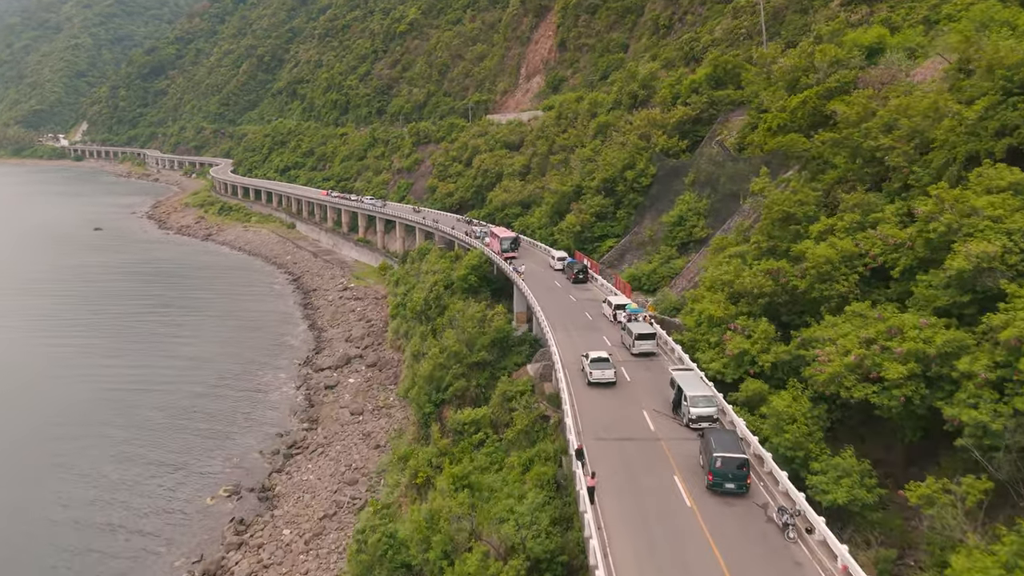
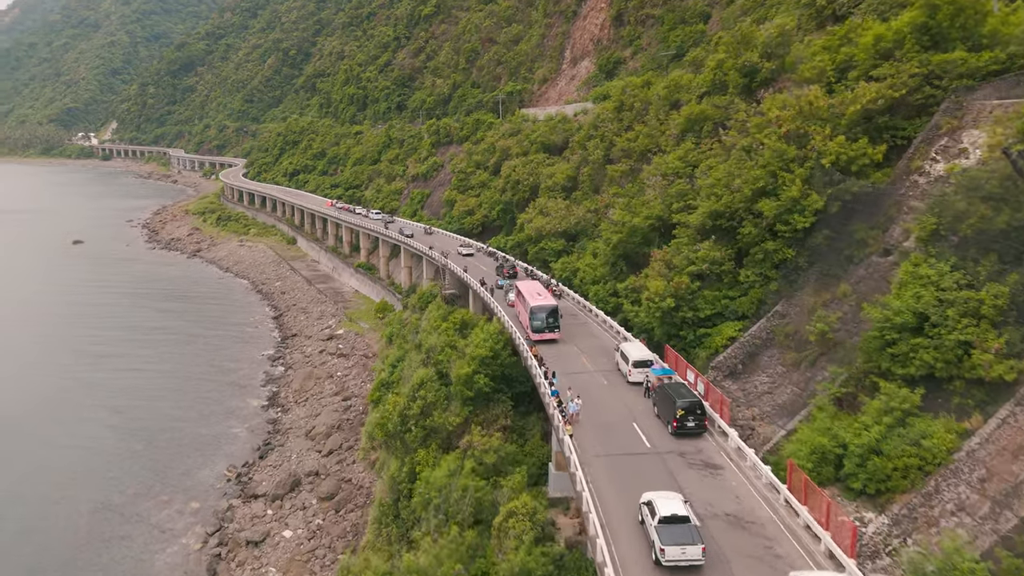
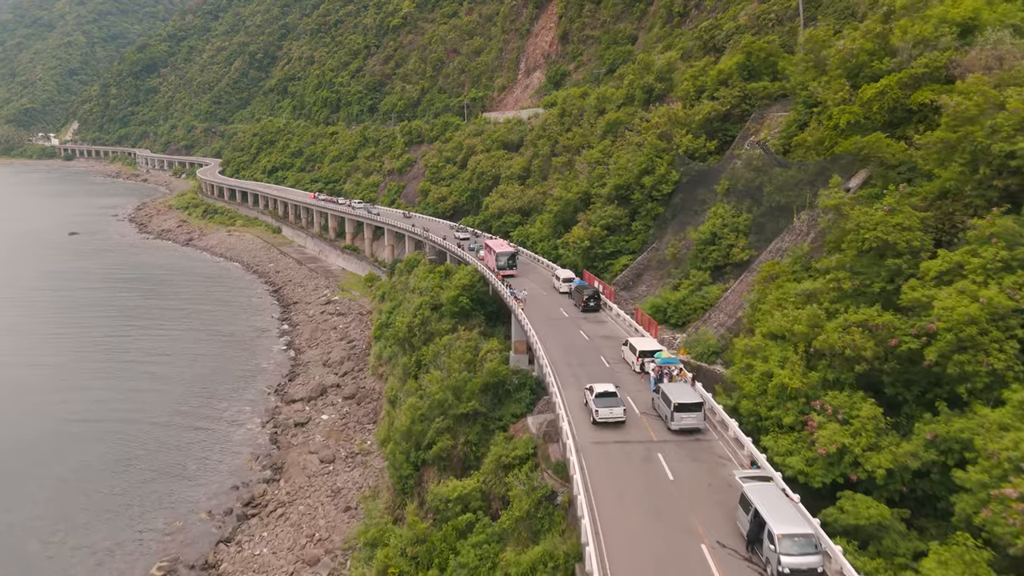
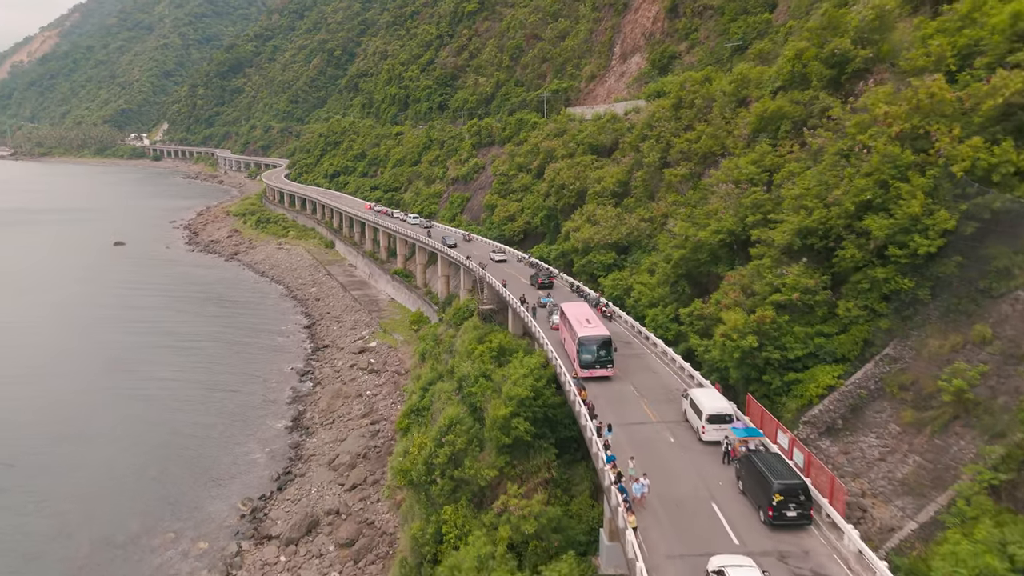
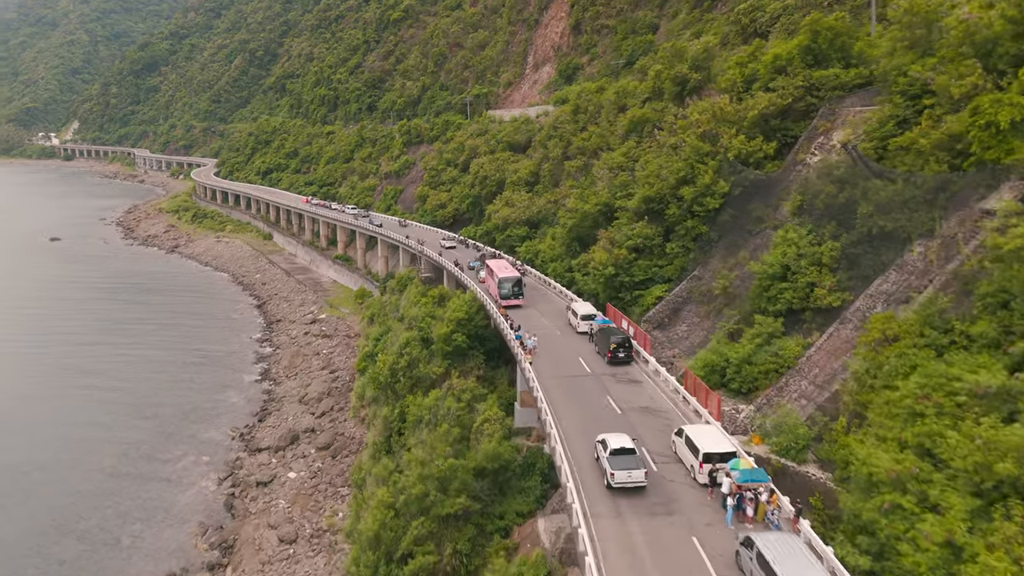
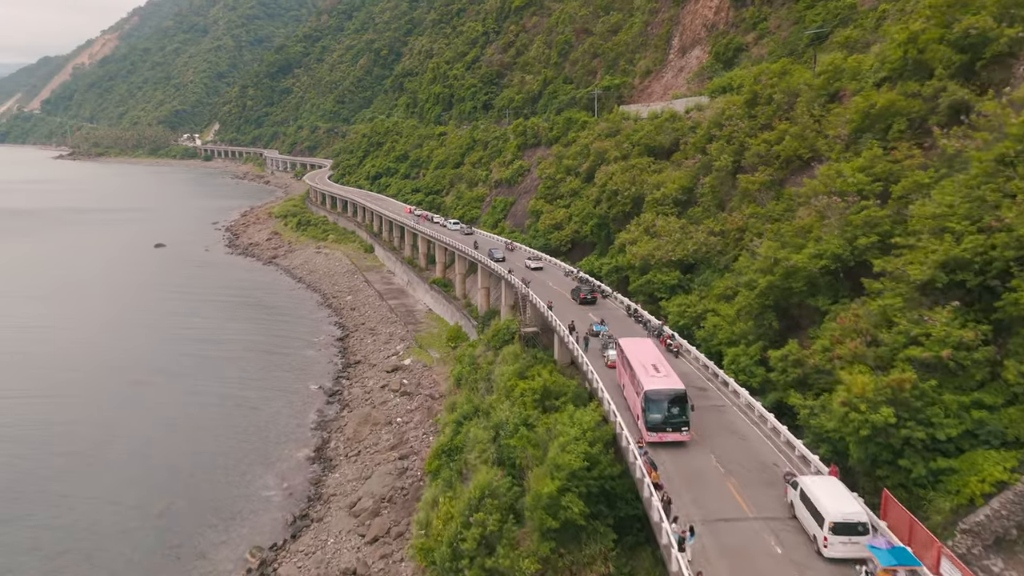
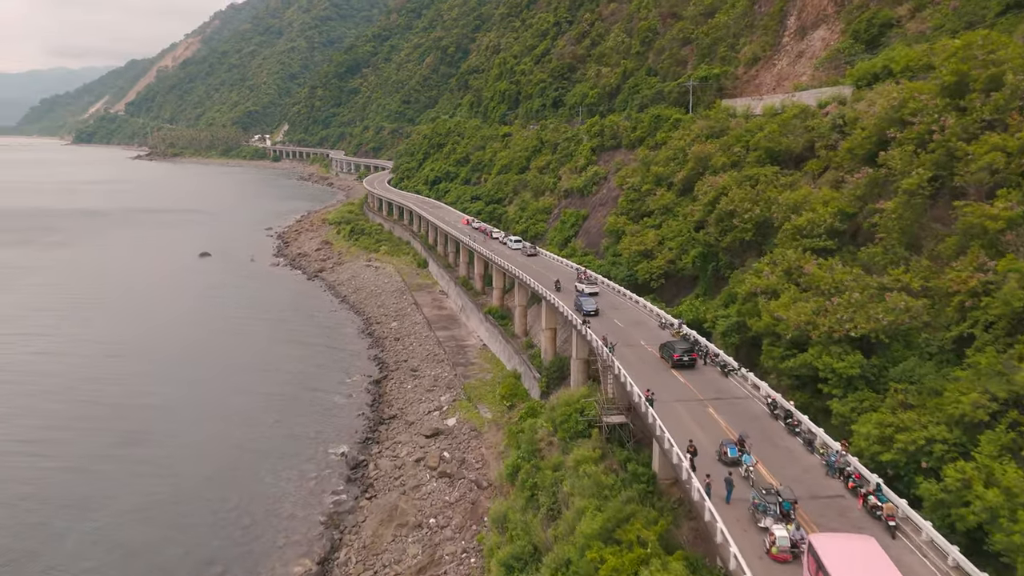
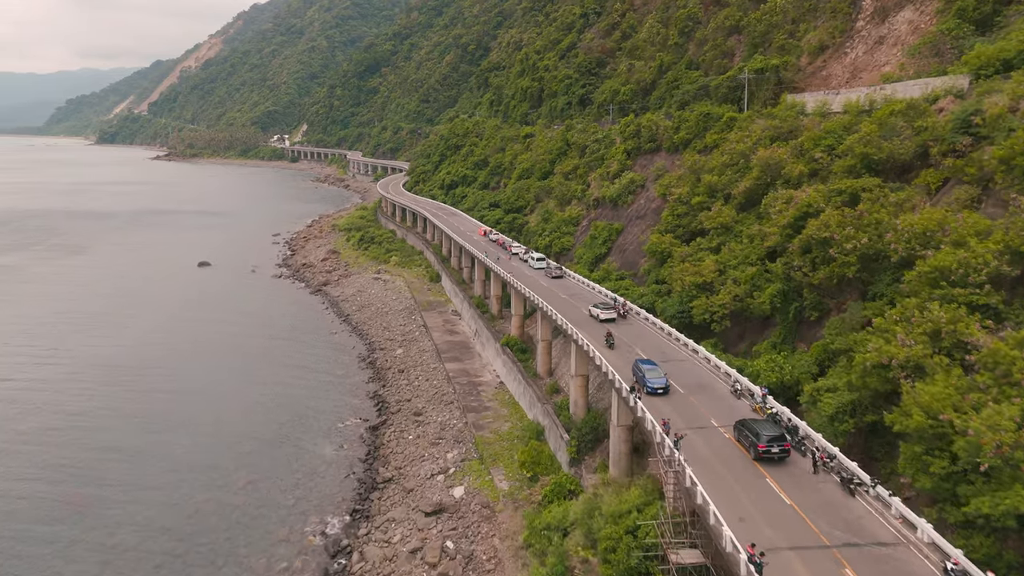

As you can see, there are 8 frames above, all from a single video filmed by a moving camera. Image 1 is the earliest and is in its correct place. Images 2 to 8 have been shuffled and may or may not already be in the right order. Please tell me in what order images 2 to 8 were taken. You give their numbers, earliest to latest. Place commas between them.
3, 5, 2, 4, 6, 7, 8
